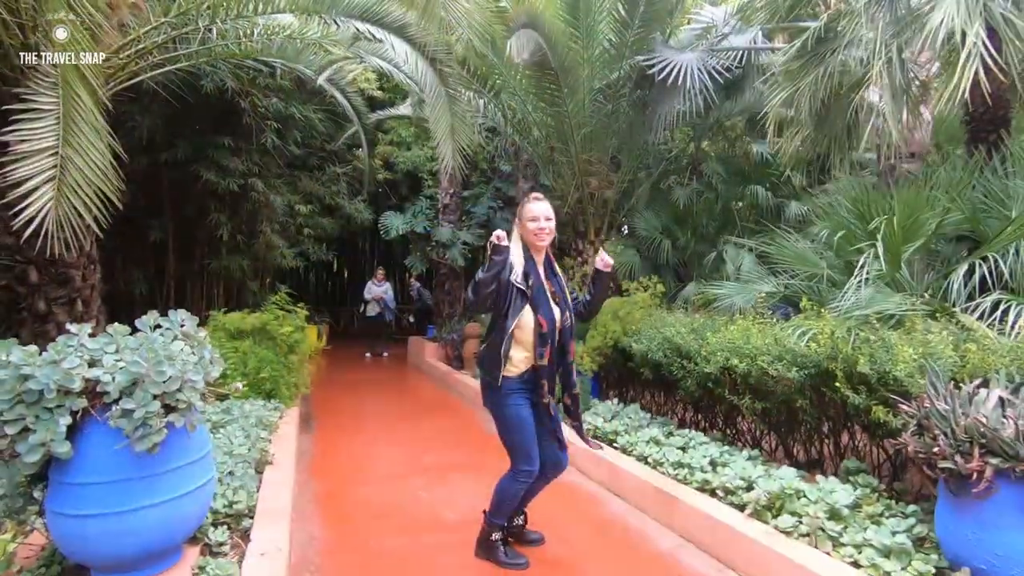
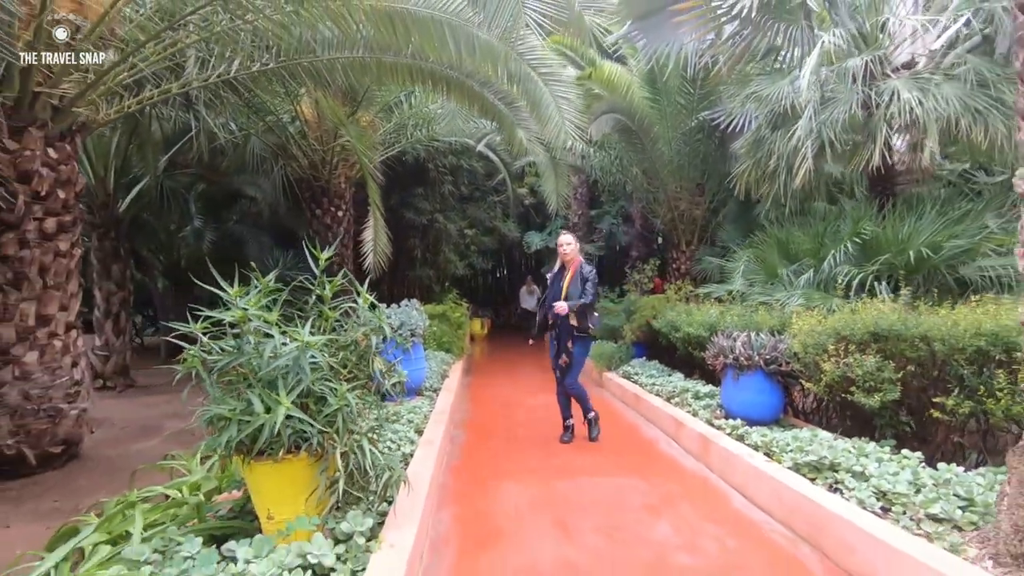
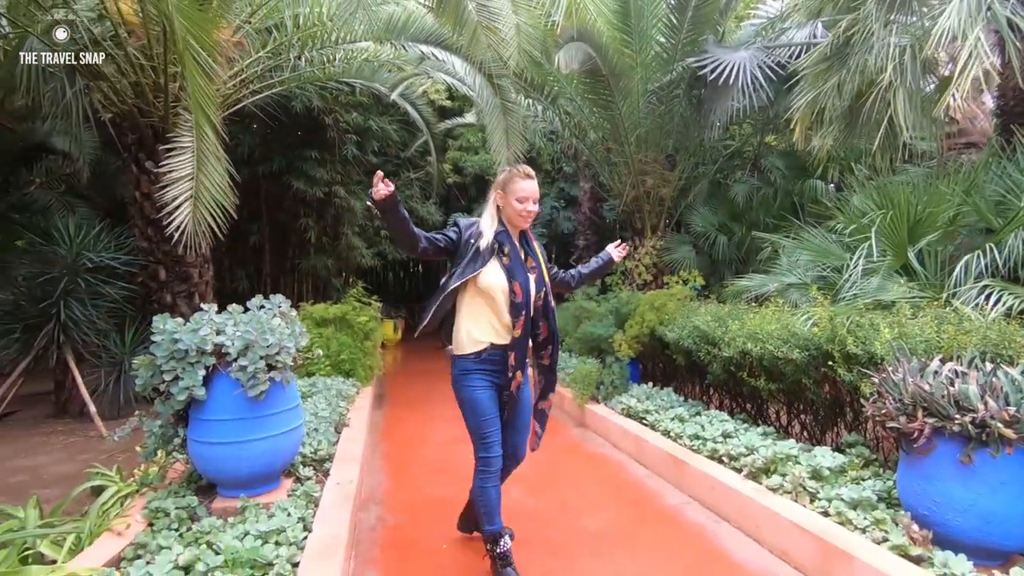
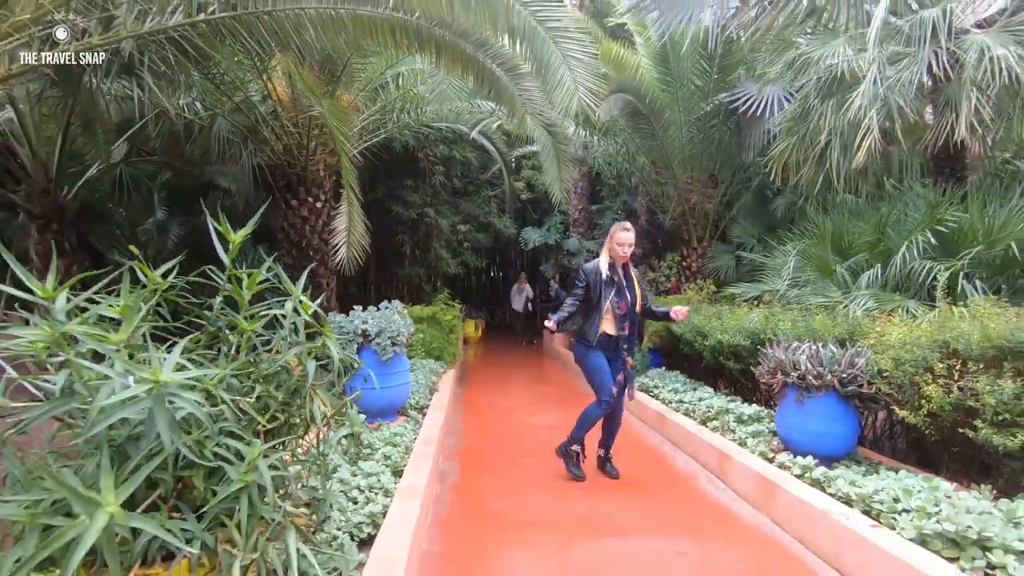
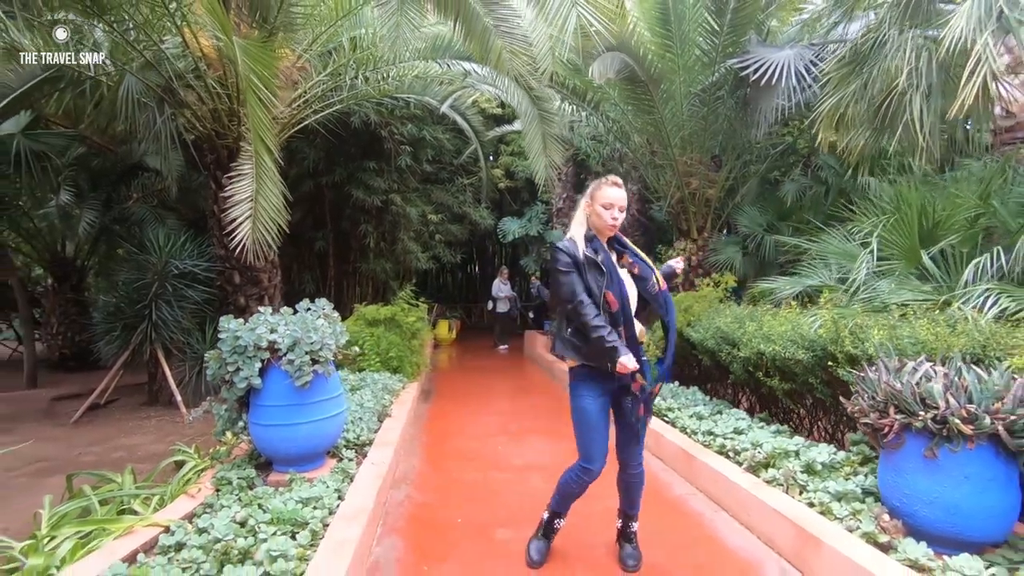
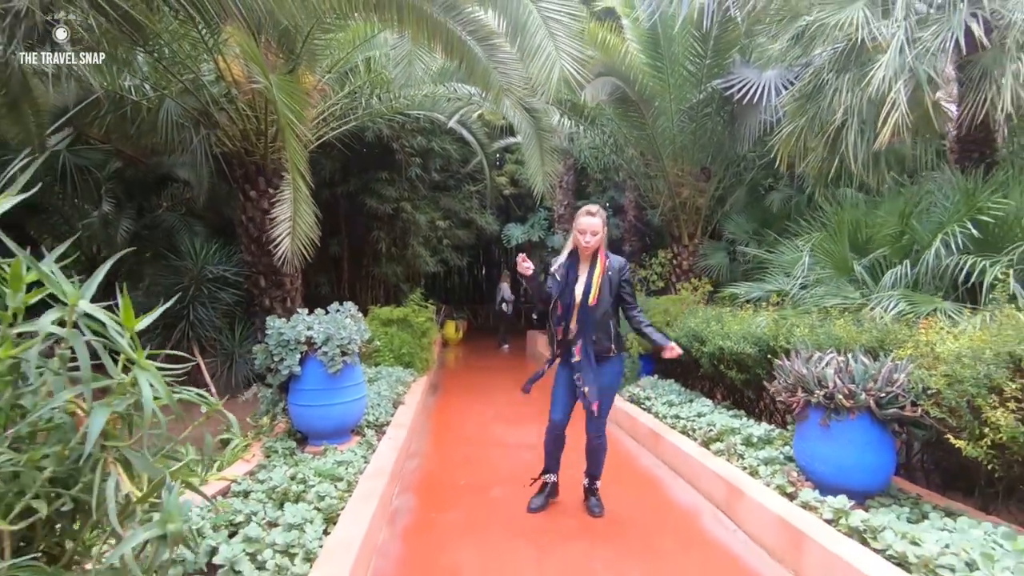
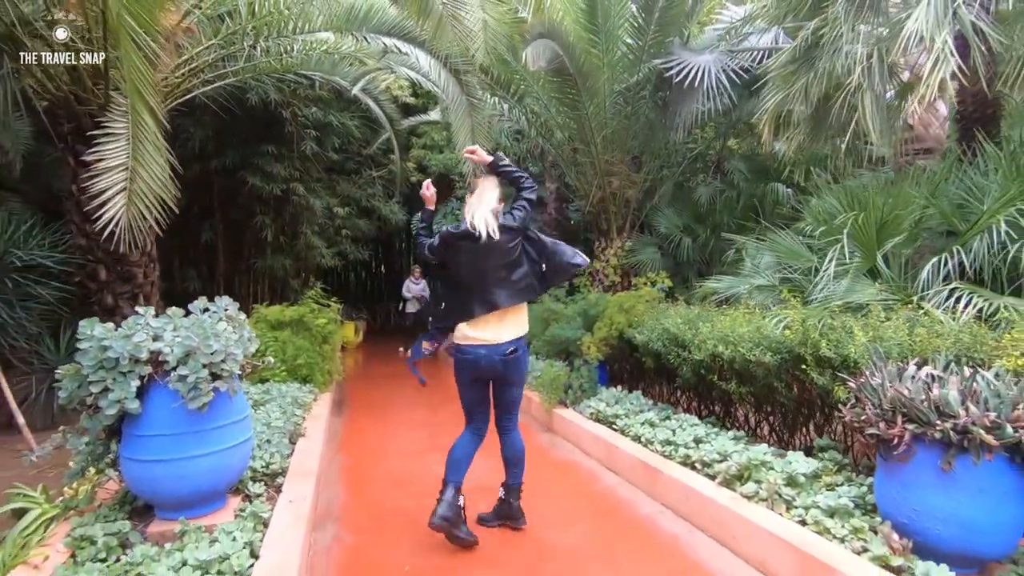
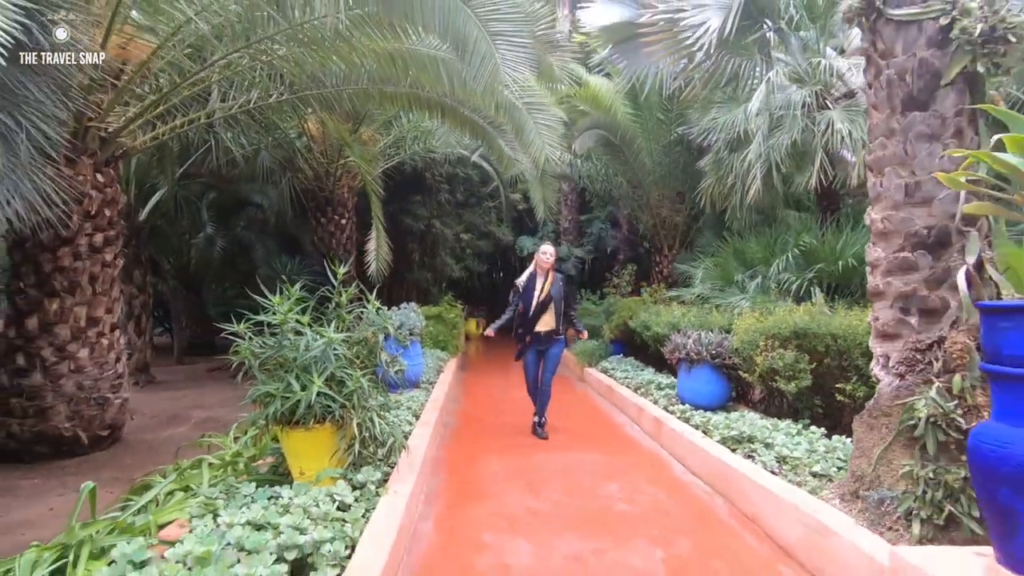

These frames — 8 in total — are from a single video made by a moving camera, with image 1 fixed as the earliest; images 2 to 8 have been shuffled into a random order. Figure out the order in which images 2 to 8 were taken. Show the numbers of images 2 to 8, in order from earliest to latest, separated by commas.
7, 3, 5, 6, 4, 2, 8
